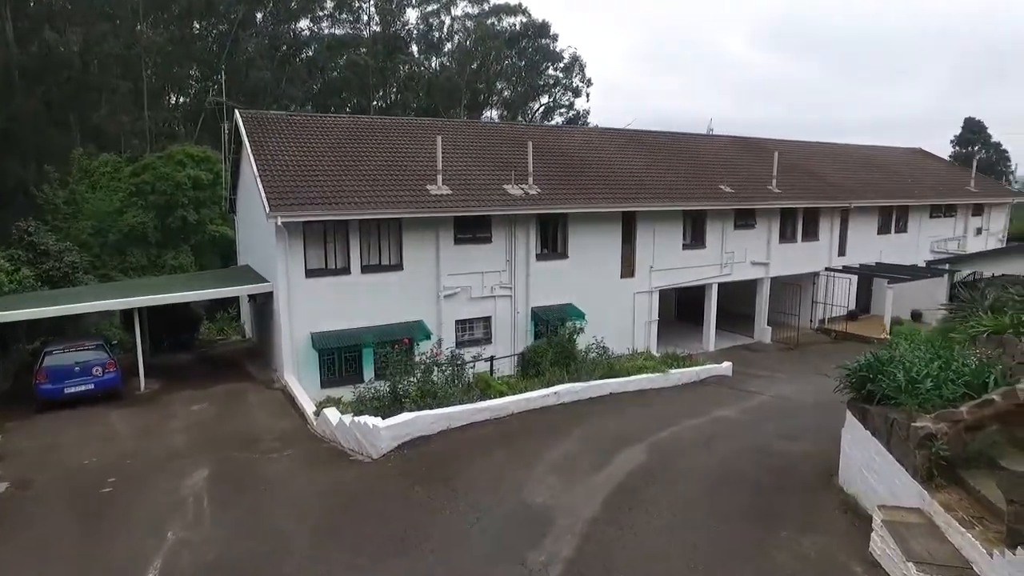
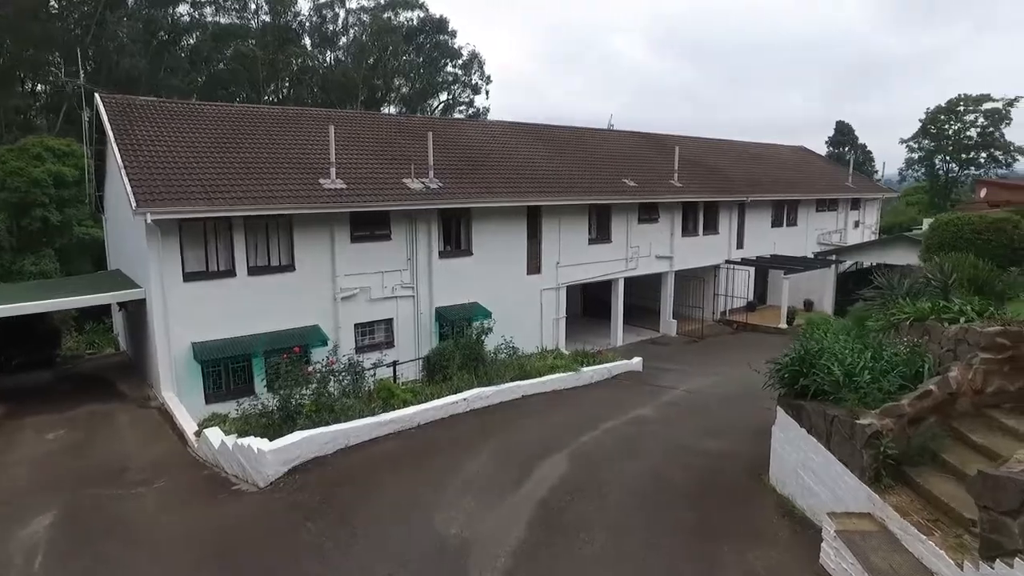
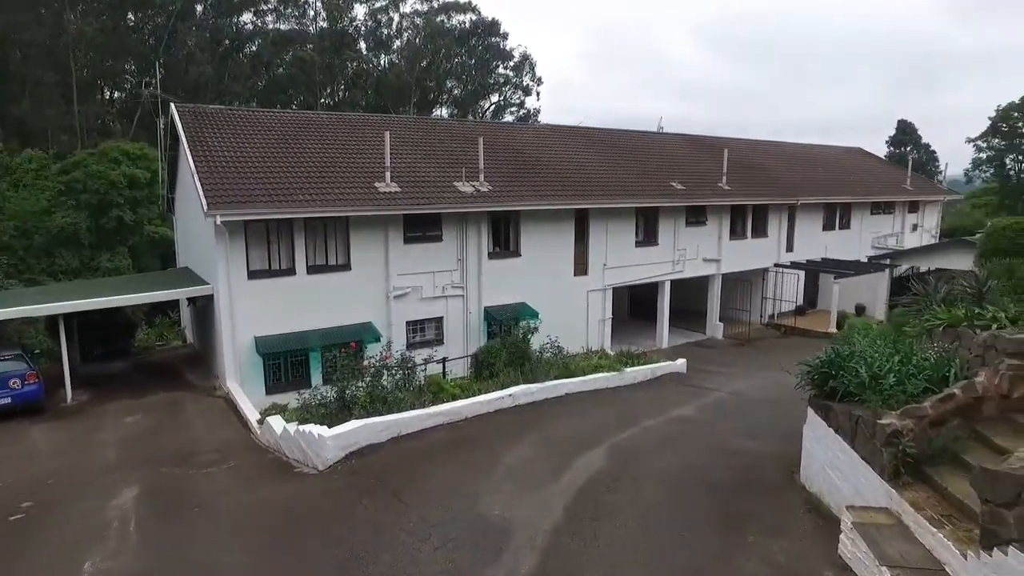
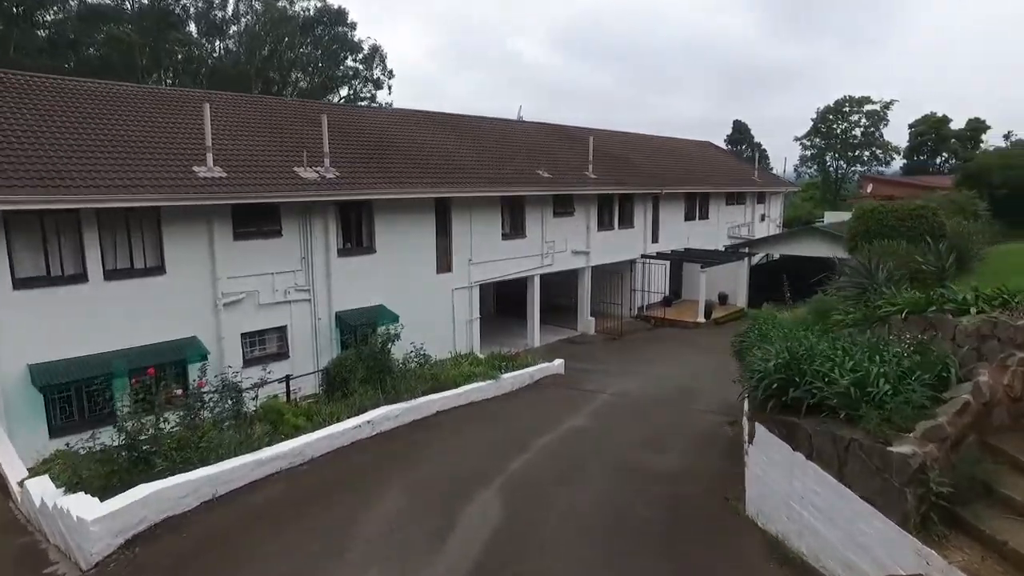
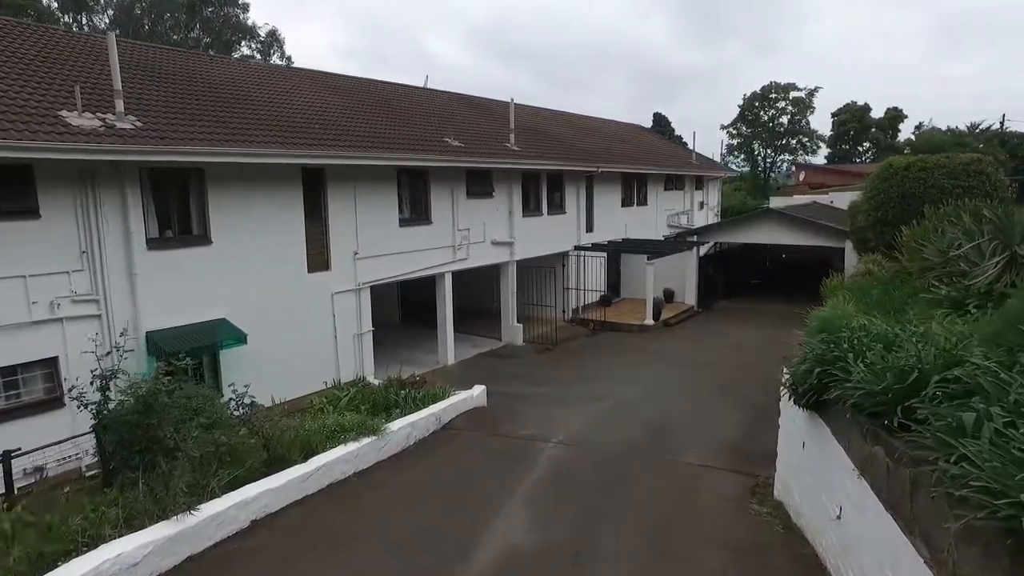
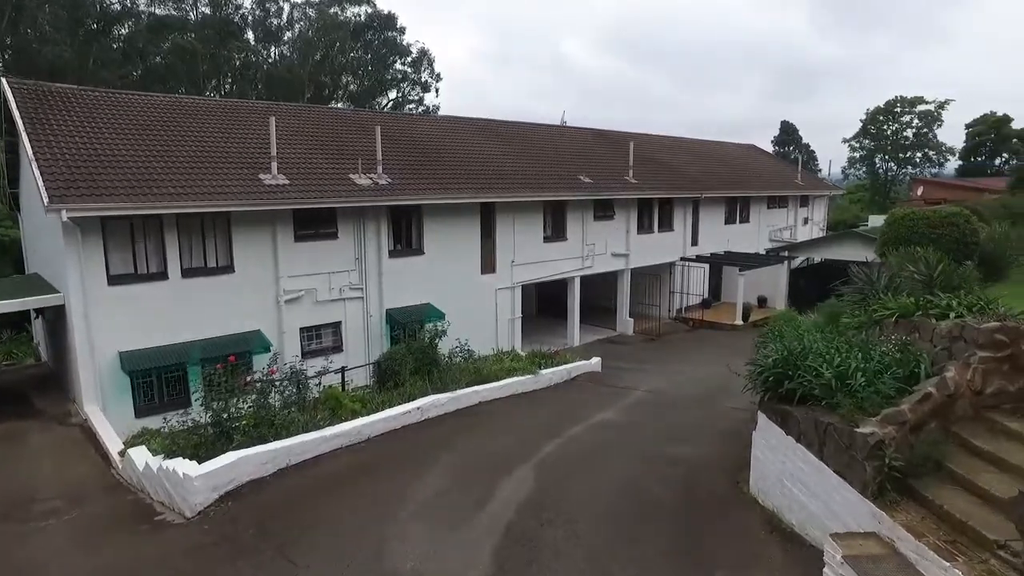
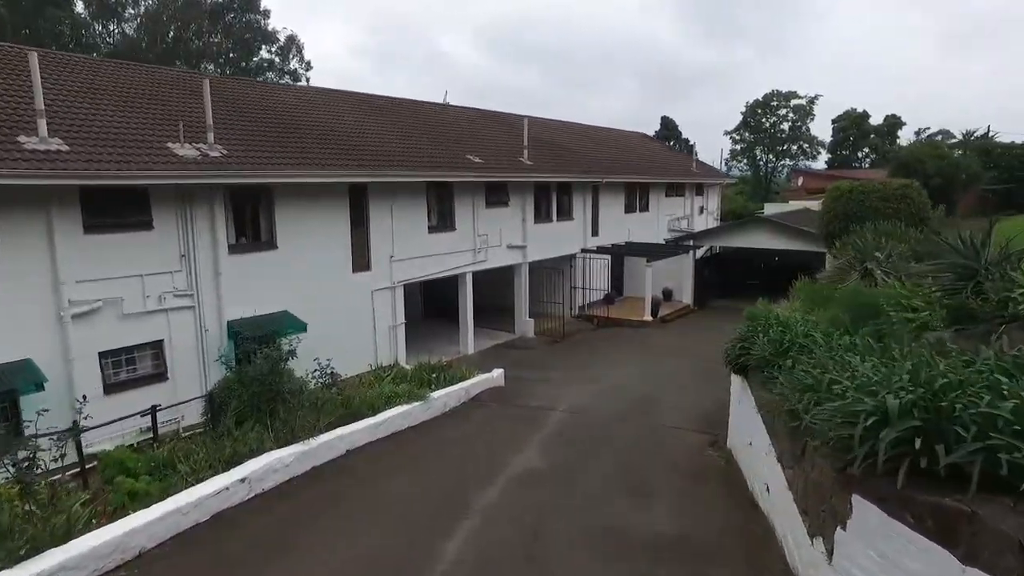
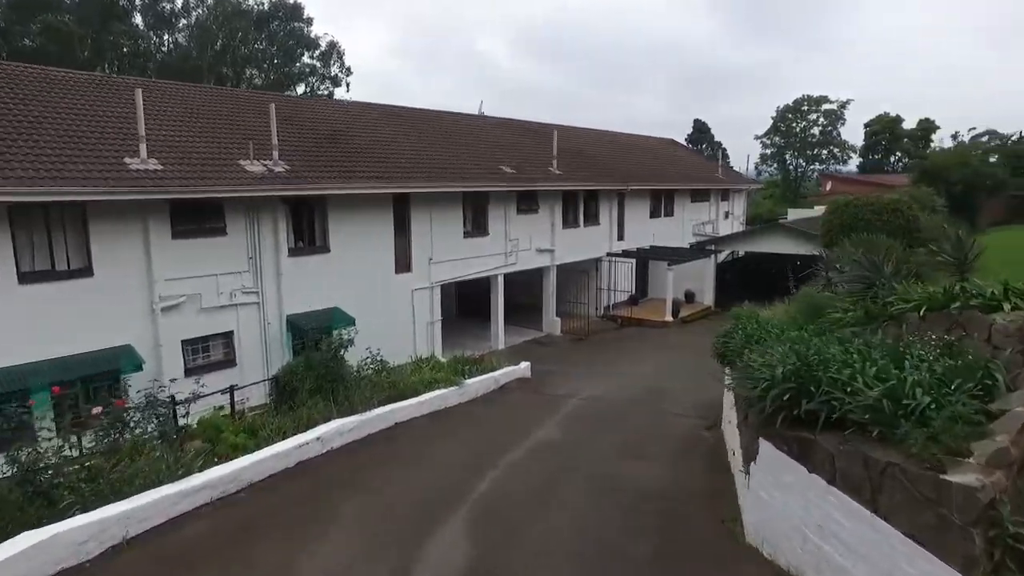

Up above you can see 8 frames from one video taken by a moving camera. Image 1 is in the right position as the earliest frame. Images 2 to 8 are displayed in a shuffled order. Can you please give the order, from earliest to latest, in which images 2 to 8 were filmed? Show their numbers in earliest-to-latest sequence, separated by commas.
3, 2, 6, 4, 8, 7, 5
